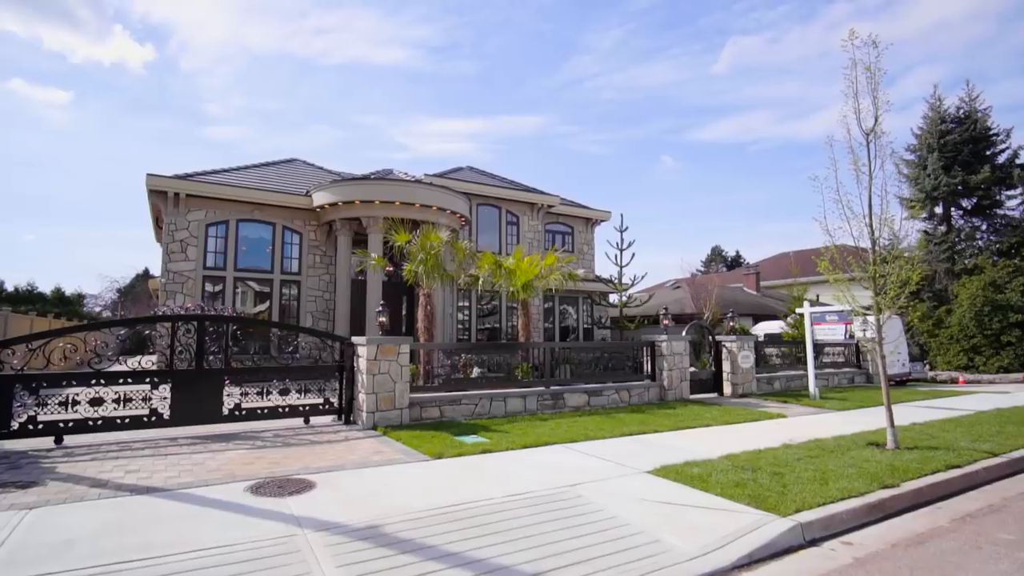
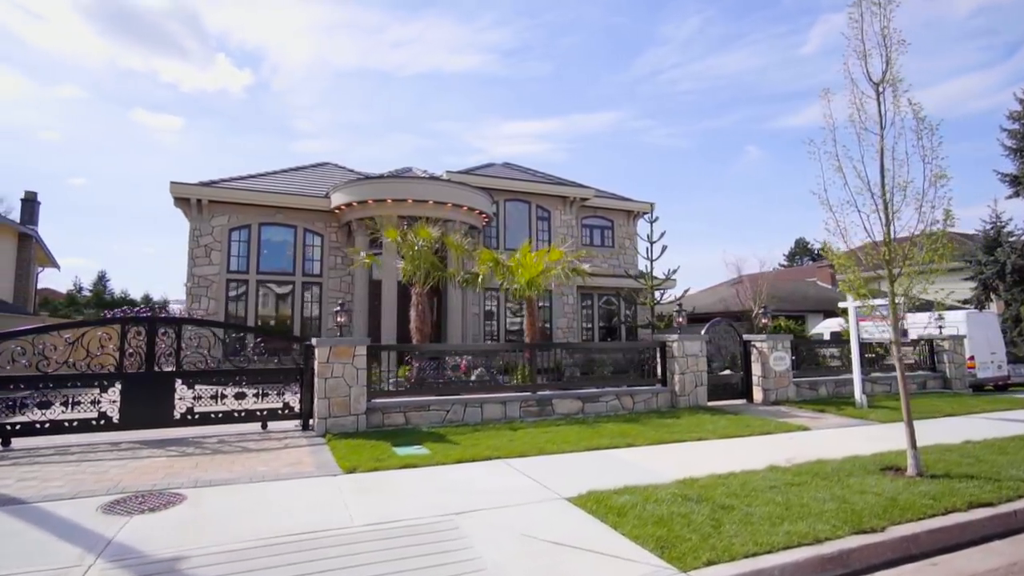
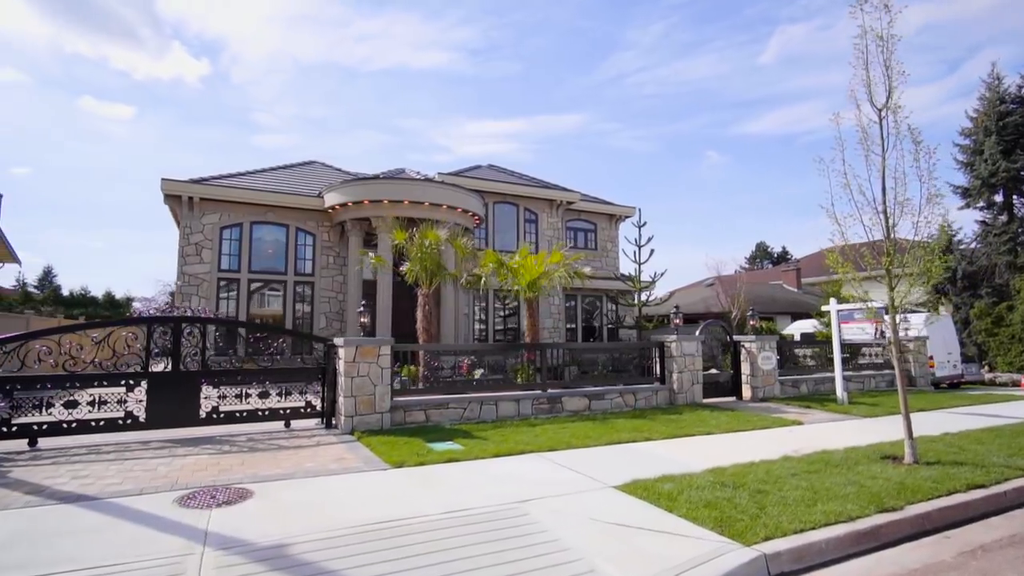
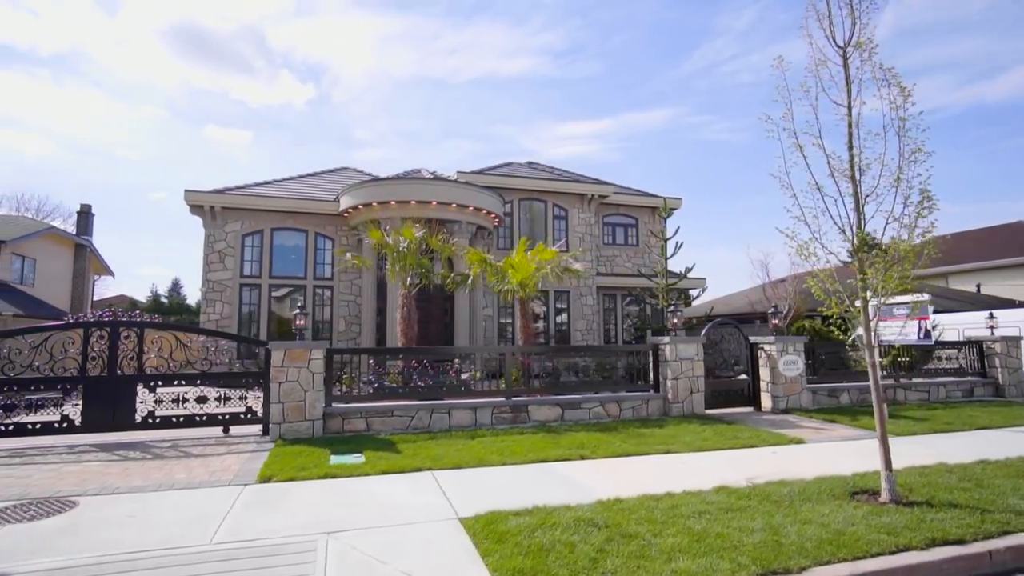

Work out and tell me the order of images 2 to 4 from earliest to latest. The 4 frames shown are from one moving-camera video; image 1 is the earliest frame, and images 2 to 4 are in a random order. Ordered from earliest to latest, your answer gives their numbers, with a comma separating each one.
3, 2, 4
